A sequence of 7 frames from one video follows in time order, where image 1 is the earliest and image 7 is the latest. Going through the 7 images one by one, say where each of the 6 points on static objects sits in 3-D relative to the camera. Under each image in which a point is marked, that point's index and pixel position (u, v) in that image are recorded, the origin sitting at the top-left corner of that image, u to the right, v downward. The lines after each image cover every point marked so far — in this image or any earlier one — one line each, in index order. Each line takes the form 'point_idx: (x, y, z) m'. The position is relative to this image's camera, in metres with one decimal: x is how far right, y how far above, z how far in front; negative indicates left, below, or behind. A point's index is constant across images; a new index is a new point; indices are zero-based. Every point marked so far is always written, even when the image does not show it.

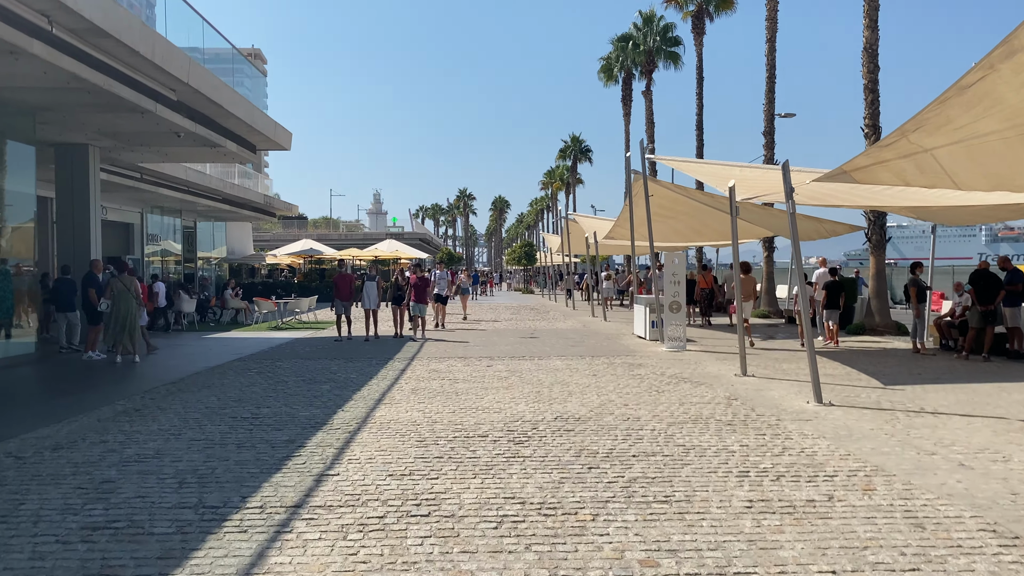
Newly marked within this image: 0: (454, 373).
0: (-0.8, -1.1, +11.1) m
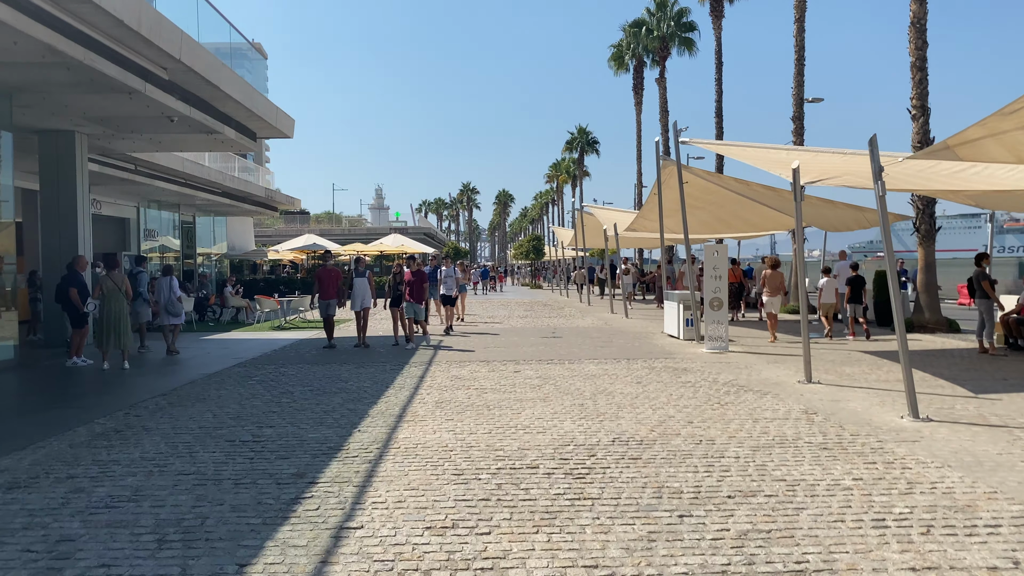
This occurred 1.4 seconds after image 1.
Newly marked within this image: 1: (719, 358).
0: (-0.4, -1.1, +9.8) m
1: (+2.9, -1.0, +11.9) m
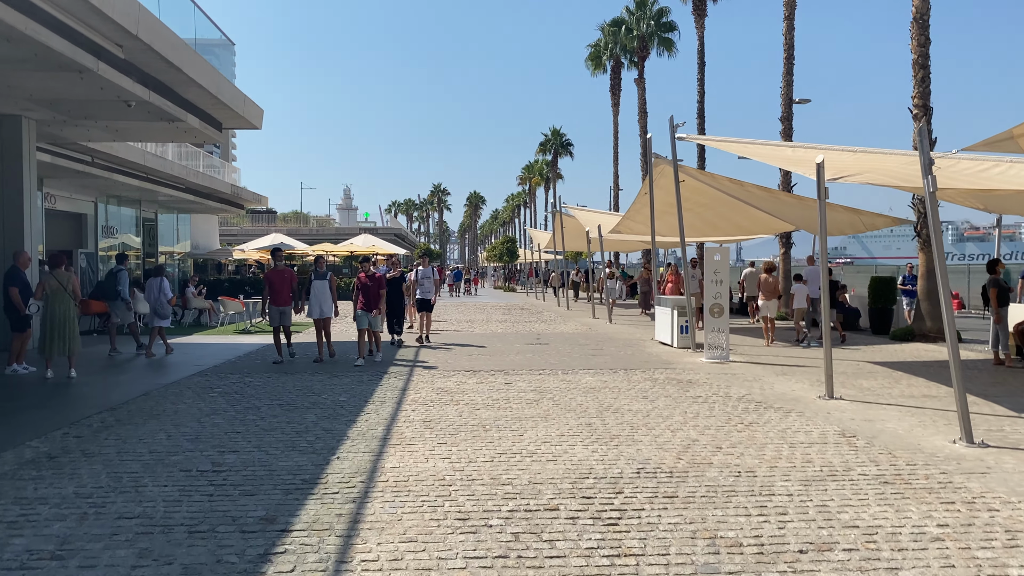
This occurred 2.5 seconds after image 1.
0: (-0.5, -1.1, +8.9) m
1: (+2.8, -1.1, +11.1) m
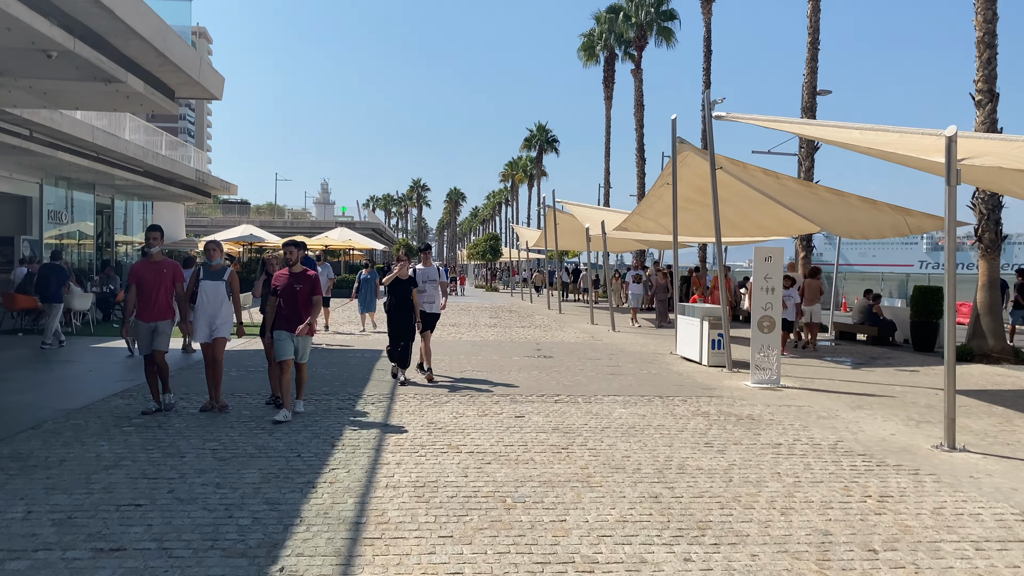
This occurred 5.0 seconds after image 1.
0: (-0.3, -1.2, +6.6) m
1: (+2.9, -1.2, +8.9) m
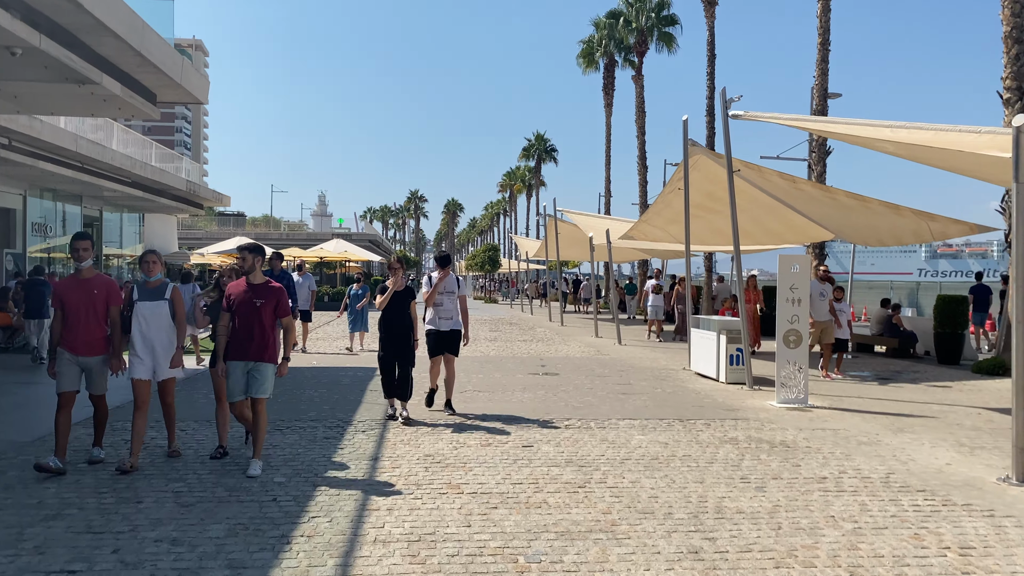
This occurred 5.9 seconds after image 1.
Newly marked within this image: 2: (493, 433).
0: (-0.3, -1.3, +5.8) m
1: (+2.9, -1.3, +8.1) m
2: (-0.2, -1.2, +7.2) m
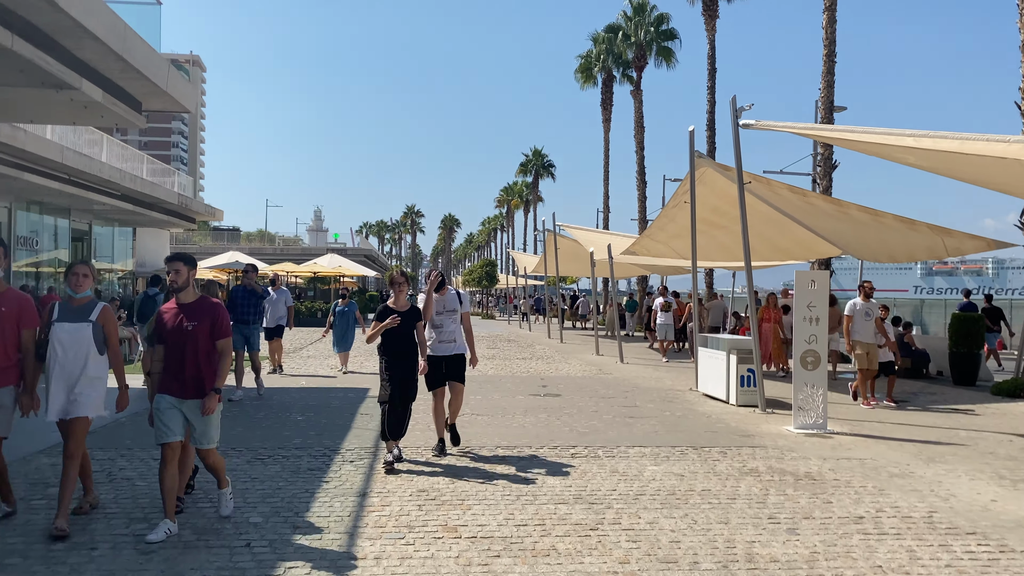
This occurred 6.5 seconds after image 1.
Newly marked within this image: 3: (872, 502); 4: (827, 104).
0: (-0.3, -1.4, +5.2) m
1: (+2.9, -1.5, +7.5) m
2: (-0.1, -1.4, +6.6) m
3: (+2.5, -1.5, +5.7) m
4: (+7.0, +4.1, +18.6) m
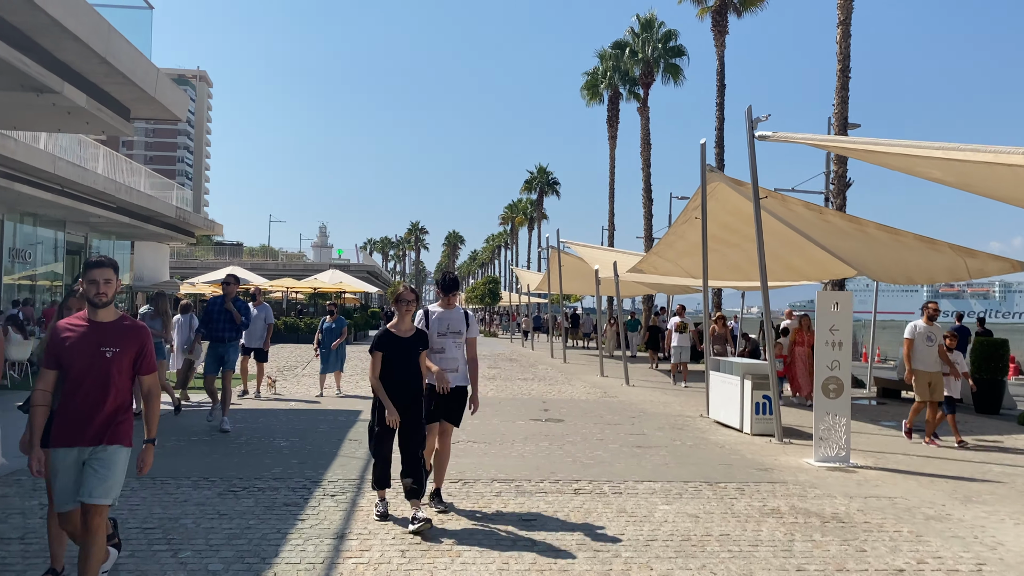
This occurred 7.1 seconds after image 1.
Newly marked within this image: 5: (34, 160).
0: (-0.3, -1.5, +4.6) m
1: (+2.9, -1.7, +6.9) m
2: (-0.2, -1.5, +6.0) m
3: (+2.4, -1.6, +5.1) m
4: (+7.1, +3.6, +18.1) m
5: (-9.8, +2.6, +17.1) m
